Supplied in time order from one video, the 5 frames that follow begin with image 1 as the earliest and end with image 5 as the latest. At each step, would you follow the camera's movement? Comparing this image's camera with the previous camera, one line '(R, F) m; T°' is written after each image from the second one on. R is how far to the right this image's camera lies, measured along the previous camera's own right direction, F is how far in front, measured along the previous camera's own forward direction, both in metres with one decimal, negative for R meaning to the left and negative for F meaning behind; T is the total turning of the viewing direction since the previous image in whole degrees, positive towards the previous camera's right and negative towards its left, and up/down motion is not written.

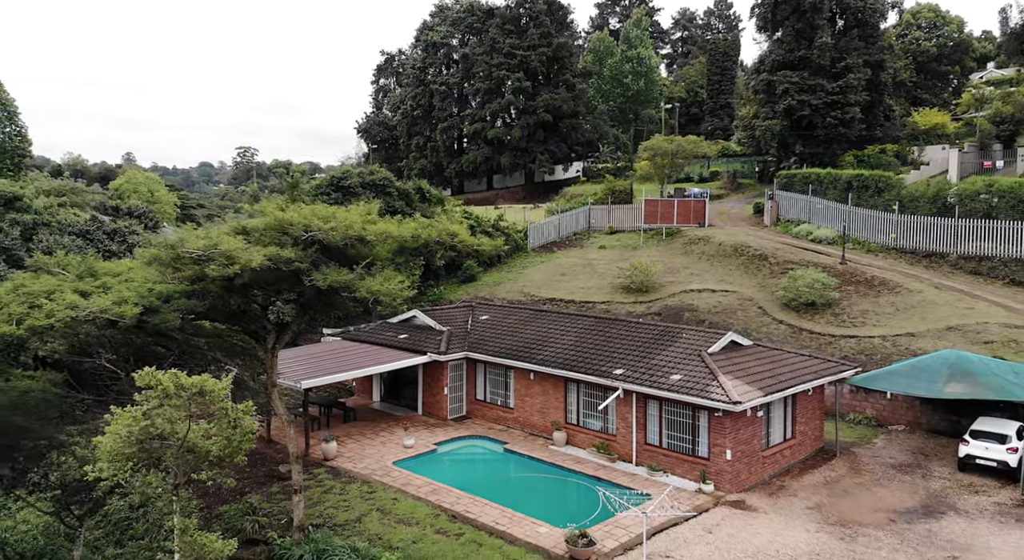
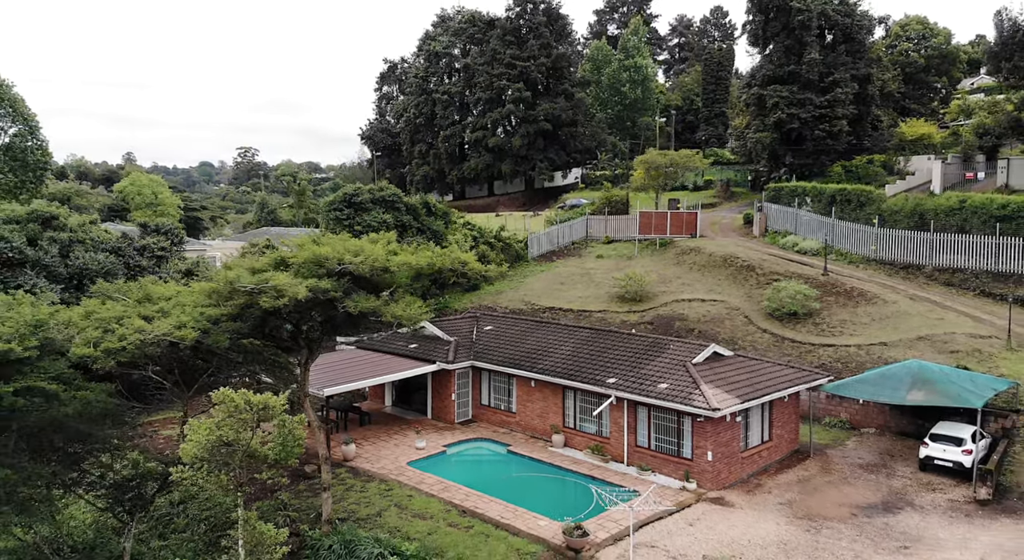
(-0.1, -1.4) m; 0°
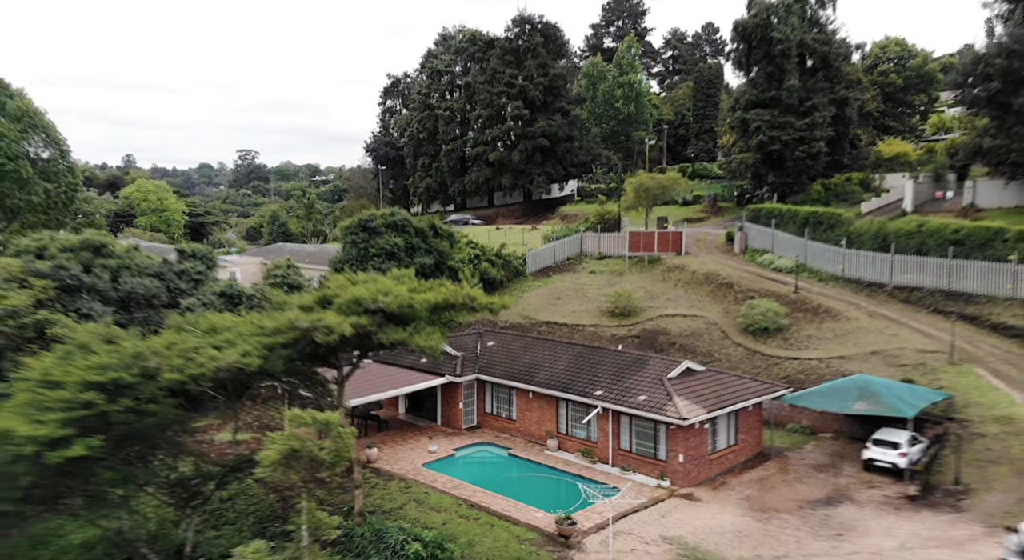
(0.0, -2.4) m; 0°
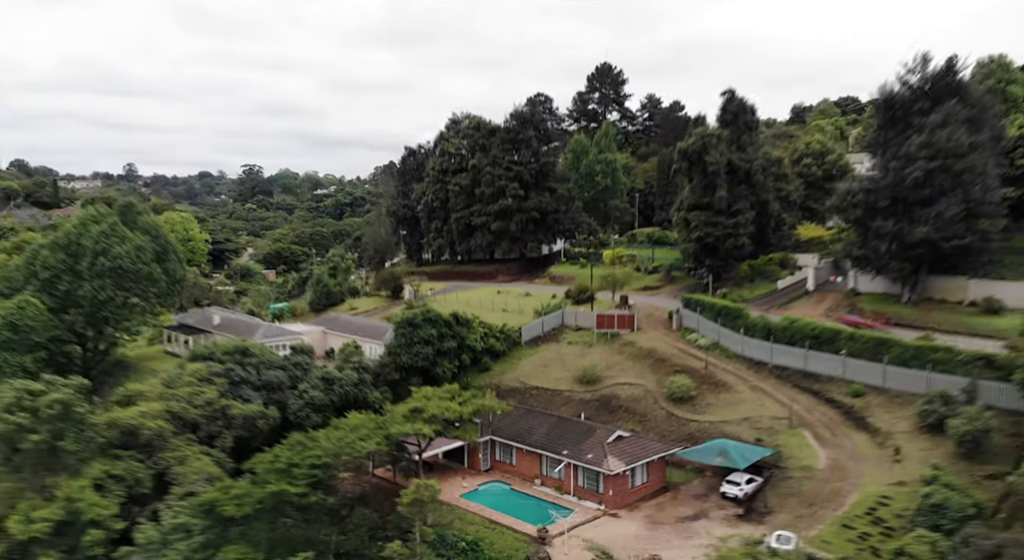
(-0.3, -11.9) m; 0°
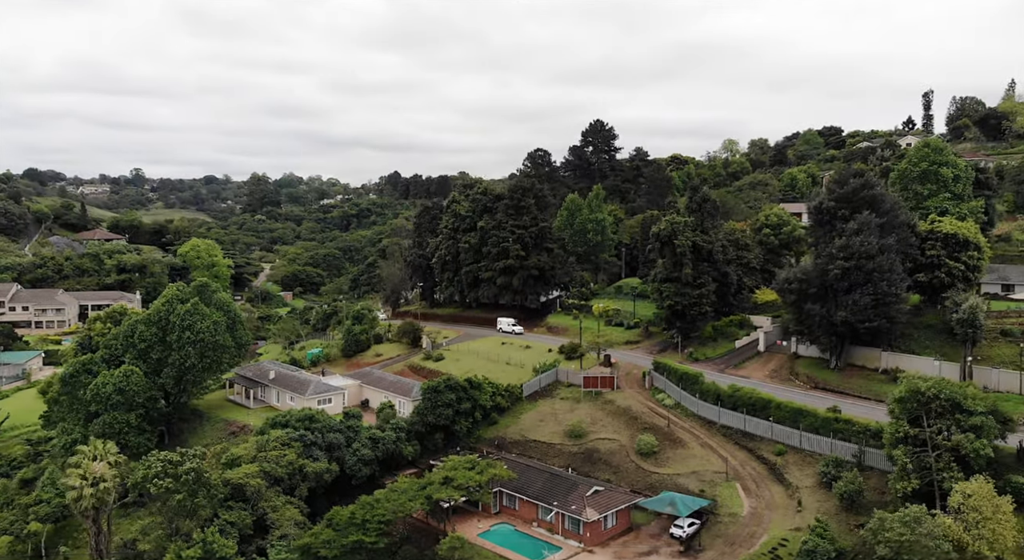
(-0.3, -10.4) m; 0°
